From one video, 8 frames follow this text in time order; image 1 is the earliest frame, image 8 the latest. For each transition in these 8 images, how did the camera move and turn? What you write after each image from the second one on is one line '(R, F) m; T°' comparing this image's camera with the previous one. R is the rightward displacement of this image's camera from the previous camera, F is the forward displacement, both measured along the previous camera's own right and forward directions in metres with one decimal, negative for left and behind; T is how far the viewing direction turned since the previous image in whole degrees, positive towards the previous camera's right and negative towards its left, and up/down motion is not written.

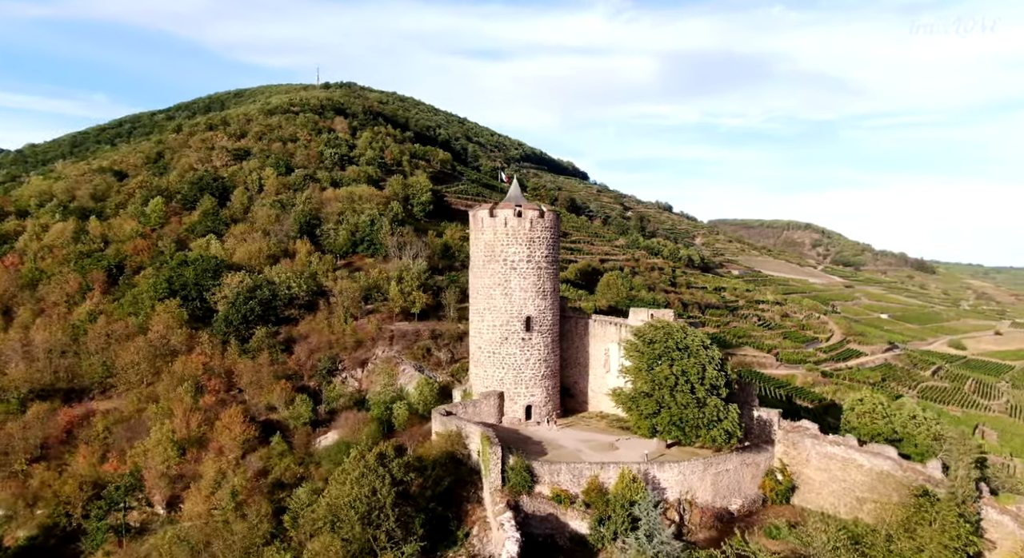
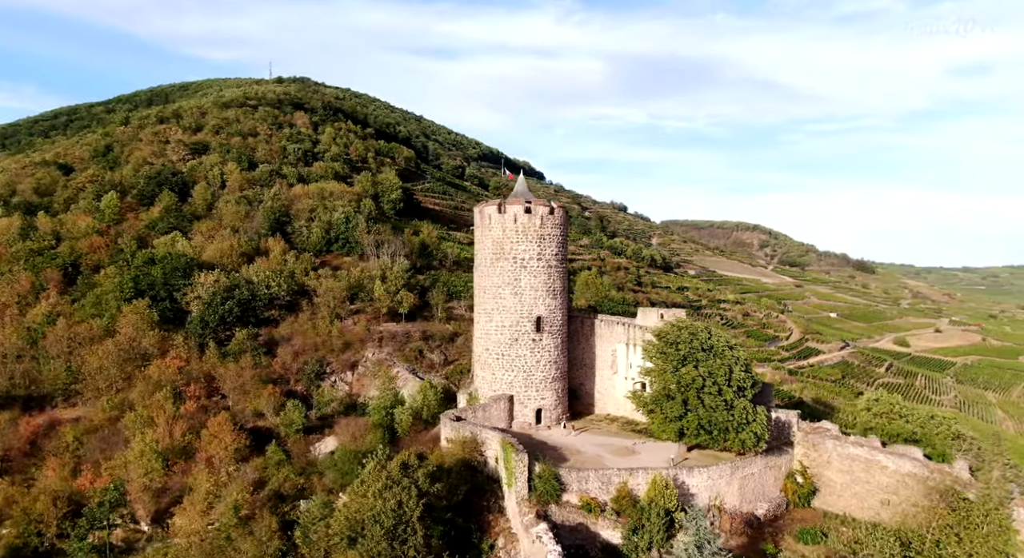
(-1.4, +0.7) m; +3°
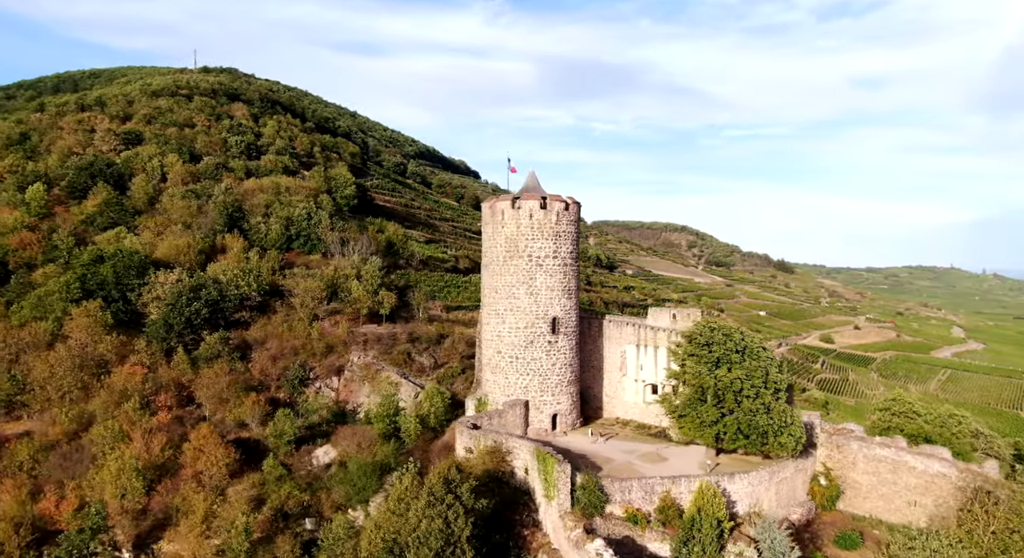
(-2.0, +0.9) m; +5°
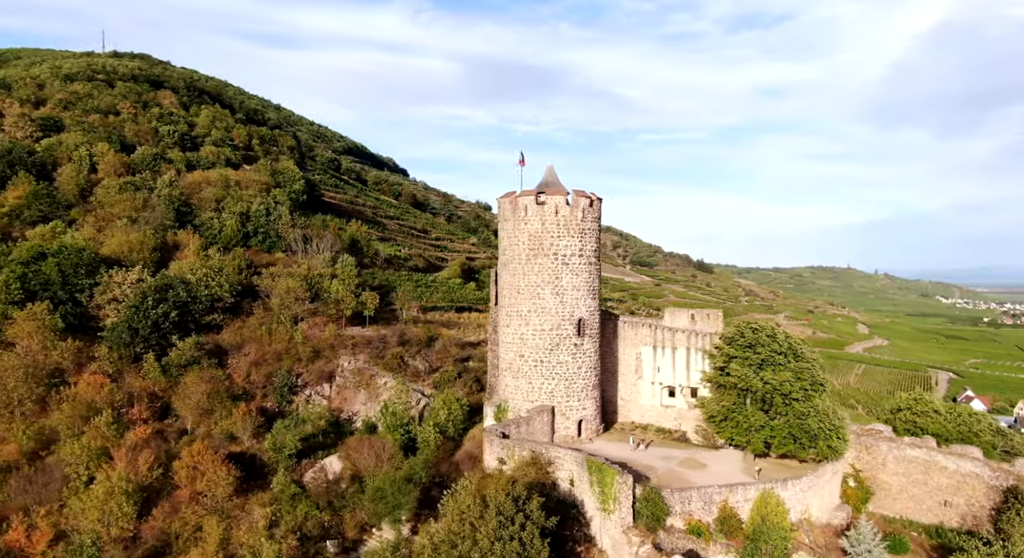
(-2.3, +0.9) m; +5°
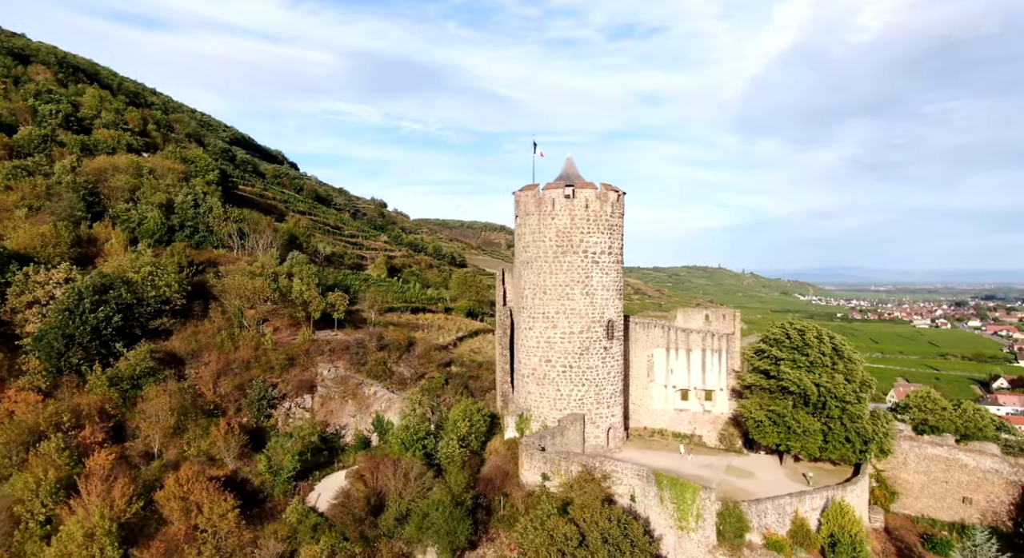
(-3.0, +1.3) m; +8°
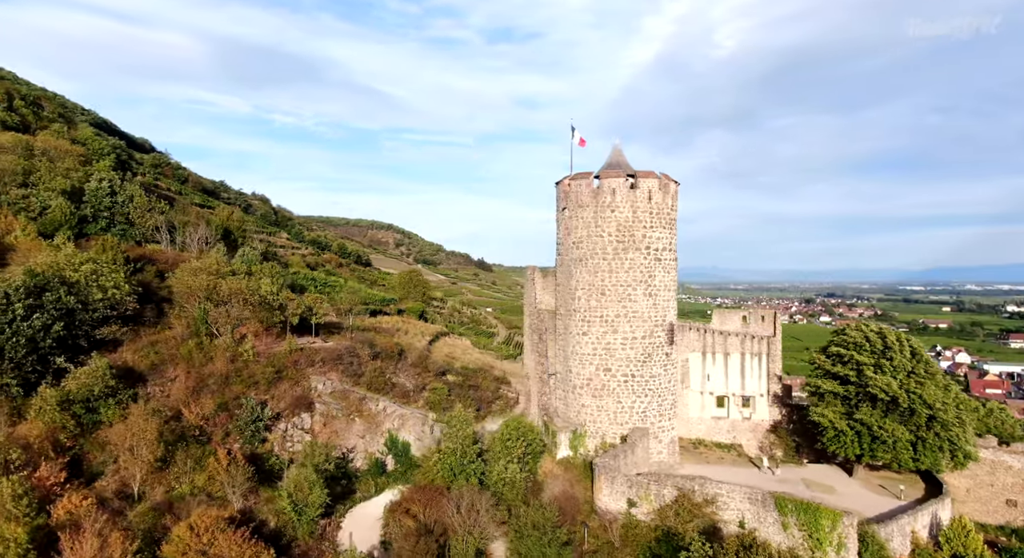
(-3.6, +1.9) m; +8°
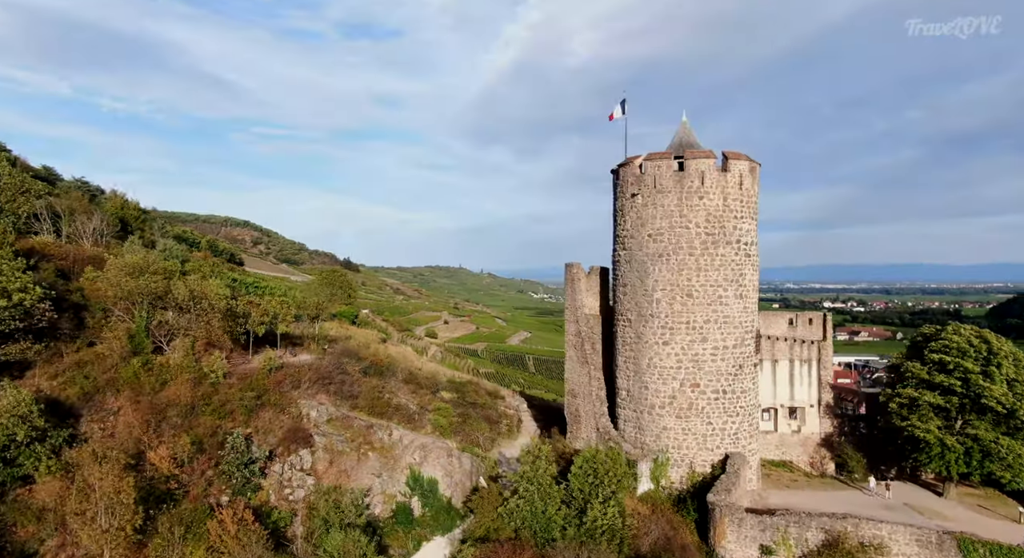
(-4.0, +2.9) m; +10°
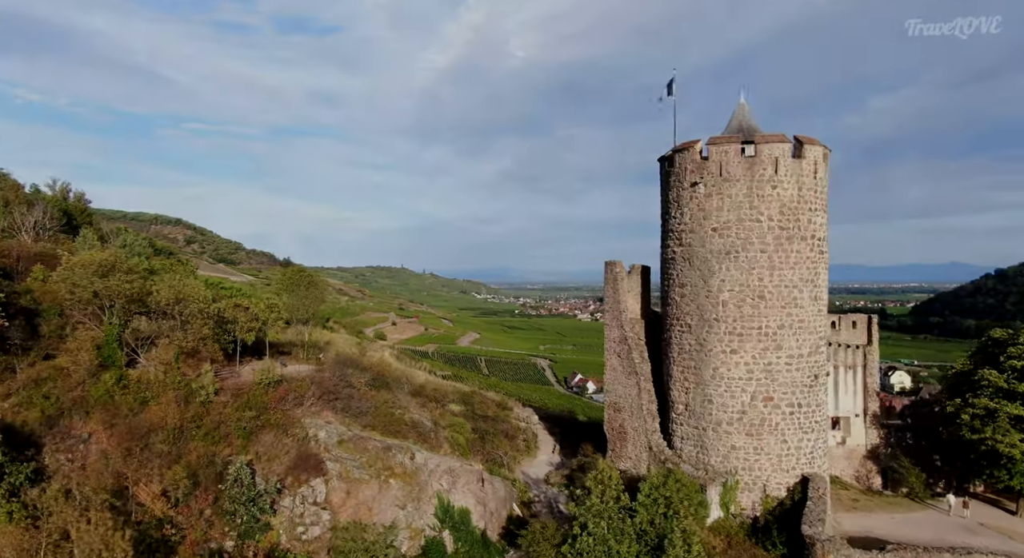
(-2.0, +1.7) m; +4°
